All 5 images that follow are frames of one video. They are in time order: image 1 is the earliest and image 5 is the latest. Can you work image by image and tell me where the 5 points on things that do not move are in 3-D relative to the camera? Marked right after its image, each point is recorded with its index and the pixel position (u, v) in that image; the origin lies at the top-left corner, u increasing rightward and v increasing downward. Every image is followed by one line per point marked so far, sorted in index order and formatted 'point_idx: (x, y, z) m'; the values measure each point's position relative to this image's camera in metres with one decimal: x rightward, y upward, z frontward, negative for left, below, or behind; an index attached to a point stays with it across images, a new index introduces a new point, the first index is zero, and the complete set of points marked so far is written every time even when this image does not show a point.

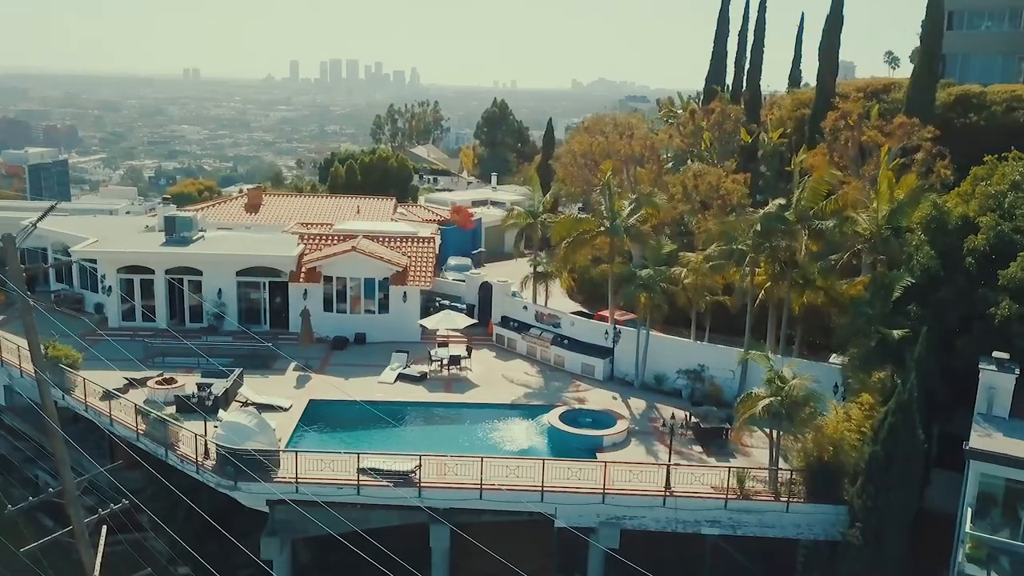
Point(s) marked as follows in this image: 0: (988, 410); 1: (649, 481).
0: (+9.0, -2.3, +17.6) m
1: (+2.8, -4.0, +19.0) m
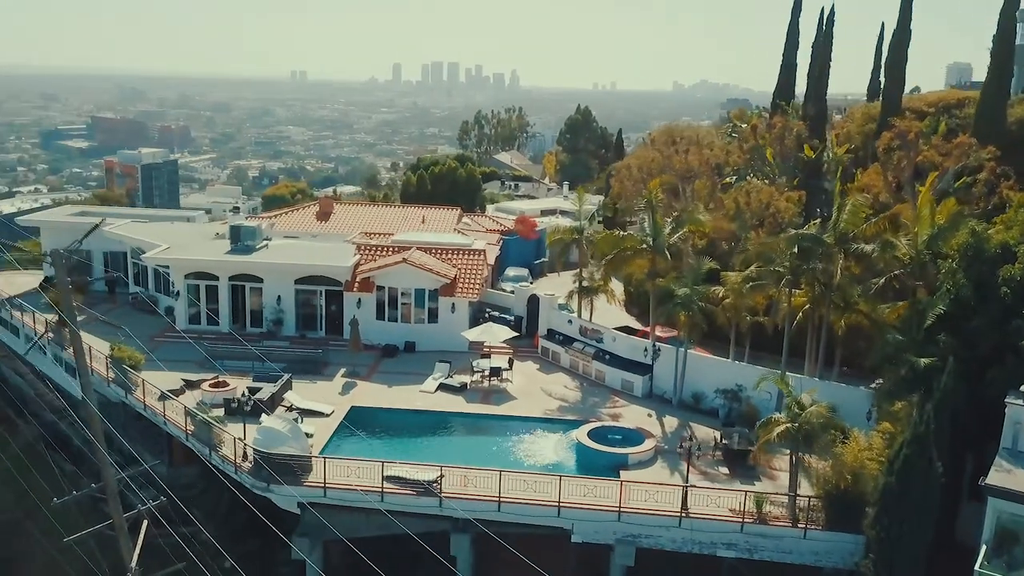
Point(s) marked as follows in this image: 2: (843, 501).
0: (+9.3, -2.9, +17.1) m
1: (+3.2, -4.4, +19.2) m
2: (+6.5, -4.2, +18.2) m
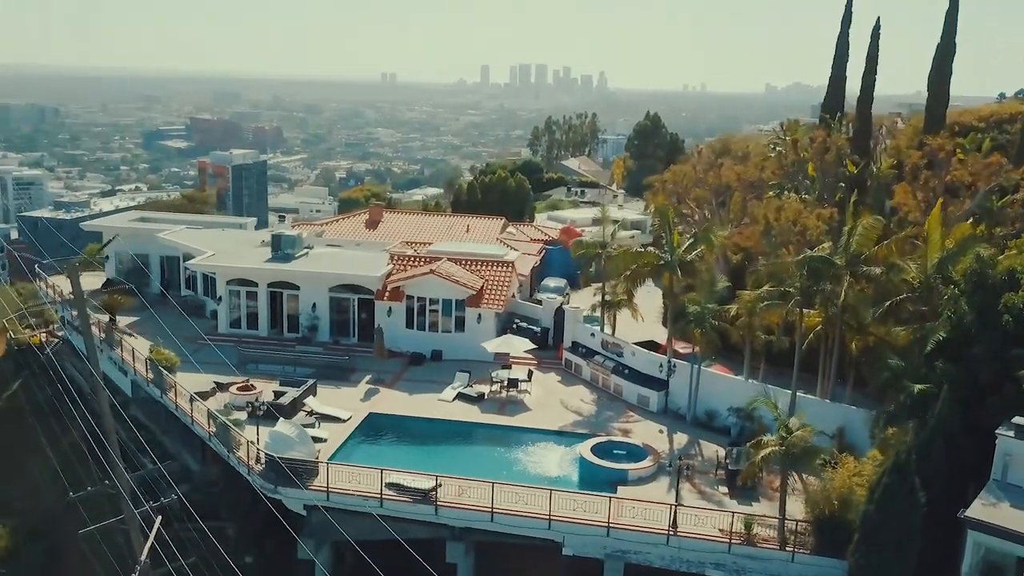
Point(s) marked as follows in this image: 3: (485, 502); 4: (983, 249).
0: (+8.9, -3.4, +16.8) m
1: (+3.0, -4.8, +19.4) m
2: (+6.2, -4.7, +18.2) m
3: (-0.6, -4.6, +19.9) m
4: (+10.1, +0.8, +19.9) m
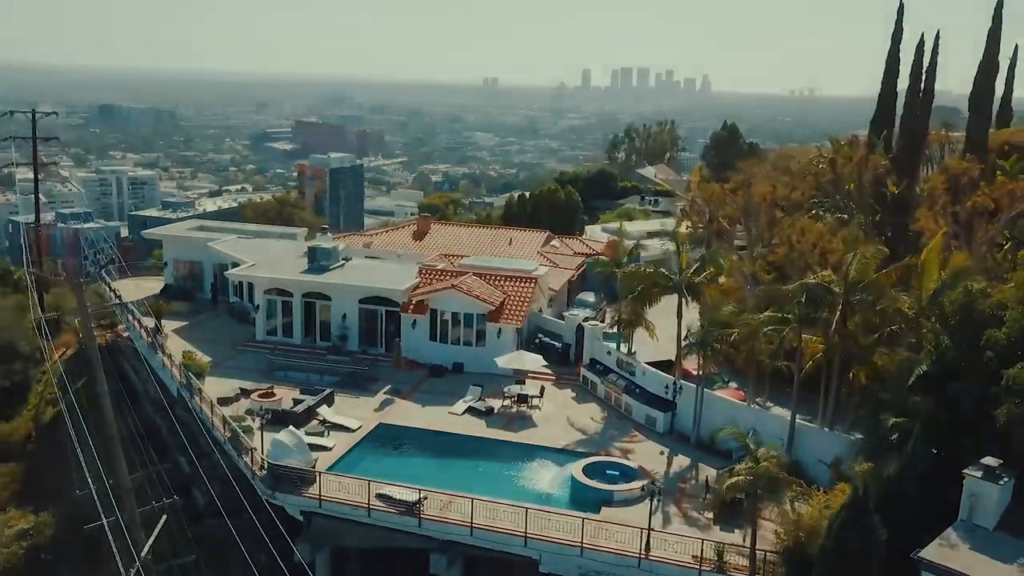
0: (+8.1, -4.1, +16.5) m
1: (+2.5, -5.4, +19.6) m
2: (+5.6, -5.3, +18.1) m
3: (-1.0, -5.1, +20.5) m
4: (+9.7, +0.1, +19.4) m
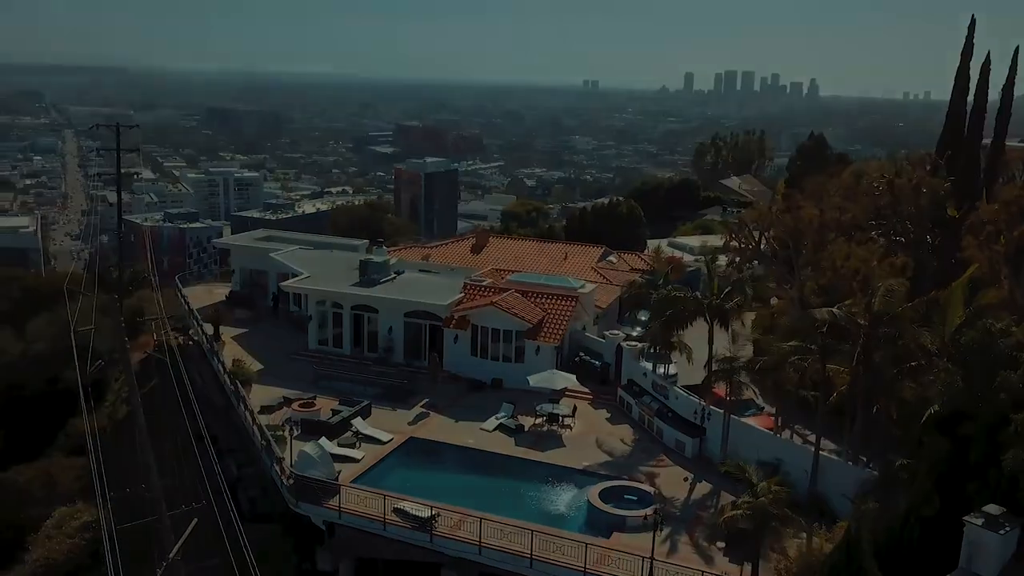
0: (+7.9, -4.8, +16.0) m
1: (+2.6, -6.0, +19.7) m
2: (+5.5, -5.9, +17.8) m
3: (-0.8, -5.6, +21.0) m
4: (+9.8, -0.6, +18.7) m
